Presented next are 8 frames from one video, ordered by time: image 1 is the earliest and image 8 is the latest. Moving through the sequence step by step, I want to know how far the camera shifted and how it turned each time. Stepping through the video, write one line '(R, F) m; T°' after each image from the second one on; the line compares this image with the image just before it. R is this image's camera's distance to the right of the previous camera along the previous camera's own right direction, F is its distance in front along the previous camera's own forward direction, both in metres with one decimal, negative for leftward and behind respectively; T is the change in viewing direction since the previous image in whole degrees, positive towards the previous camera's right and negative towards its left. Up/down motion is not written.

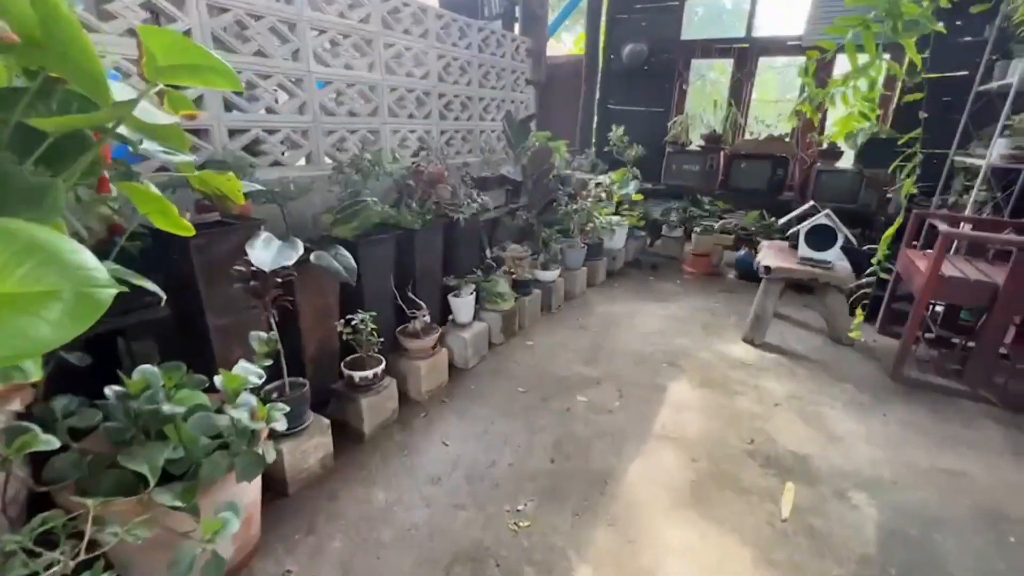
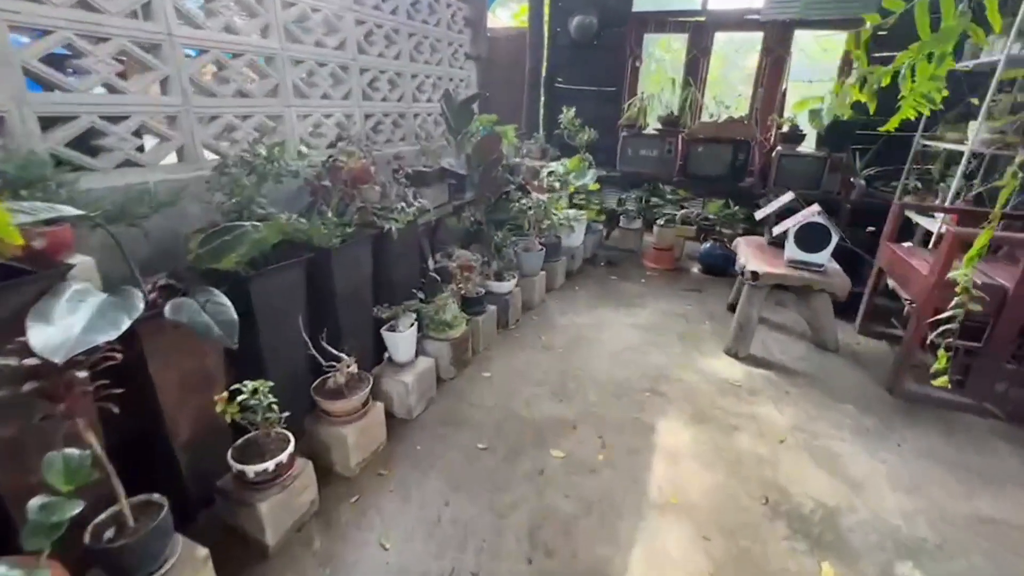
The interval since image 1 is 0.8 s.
(0.0, +0.5) m; +7°
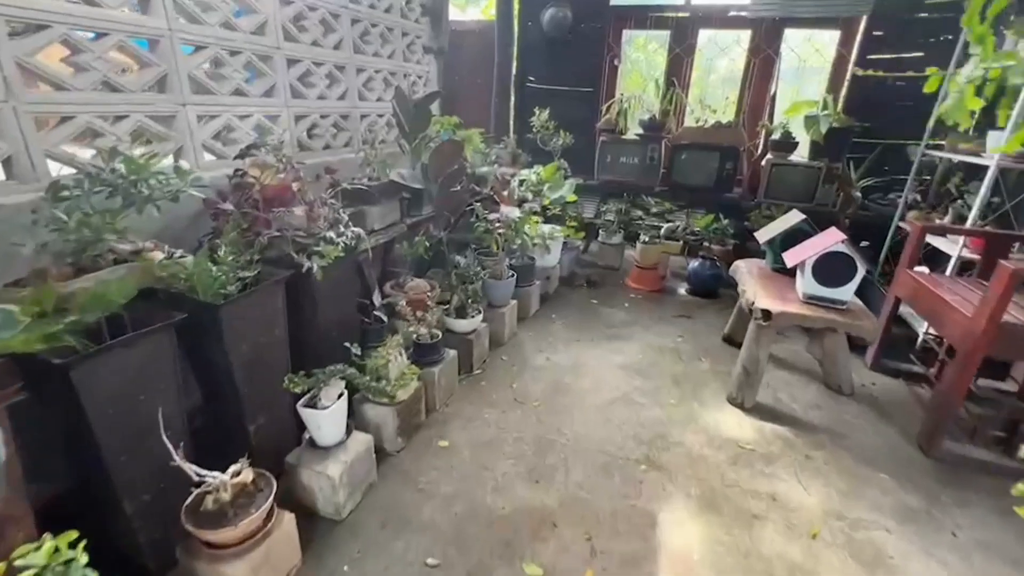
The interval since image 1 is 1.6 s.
(0.0, +0.5) m; +3°
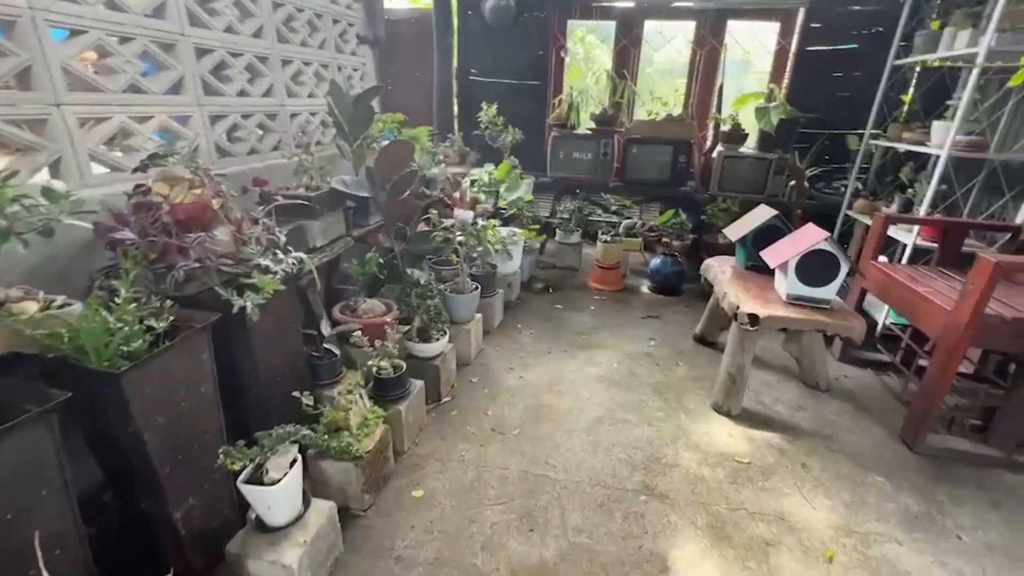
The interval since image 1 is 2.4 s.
(-0.1, +0.2) m; +7°
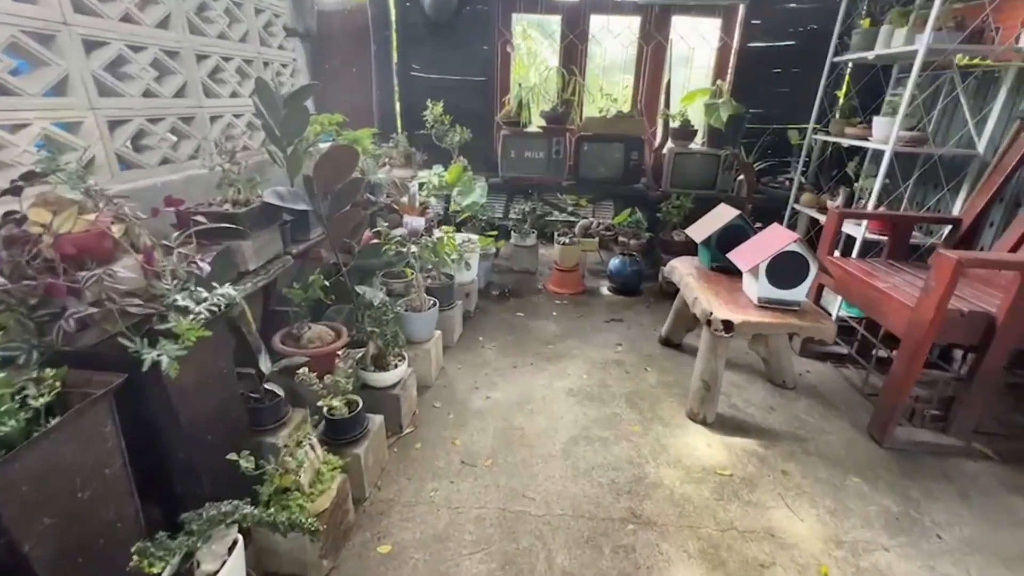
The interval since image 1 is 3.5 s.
(-0.1, +0.2) m; +6°
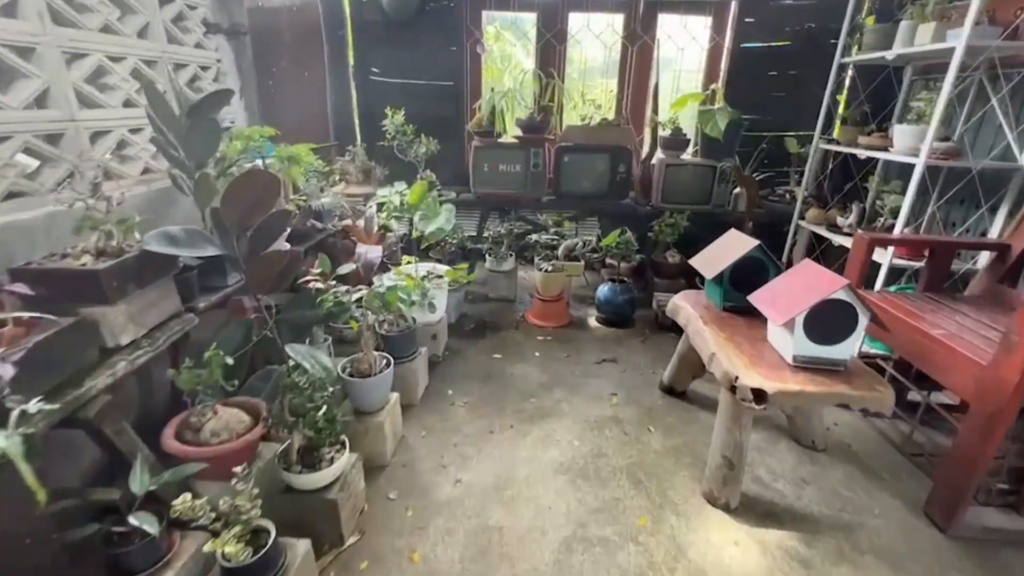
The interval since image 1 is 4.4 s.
(0.0, +0.4) m; +2°
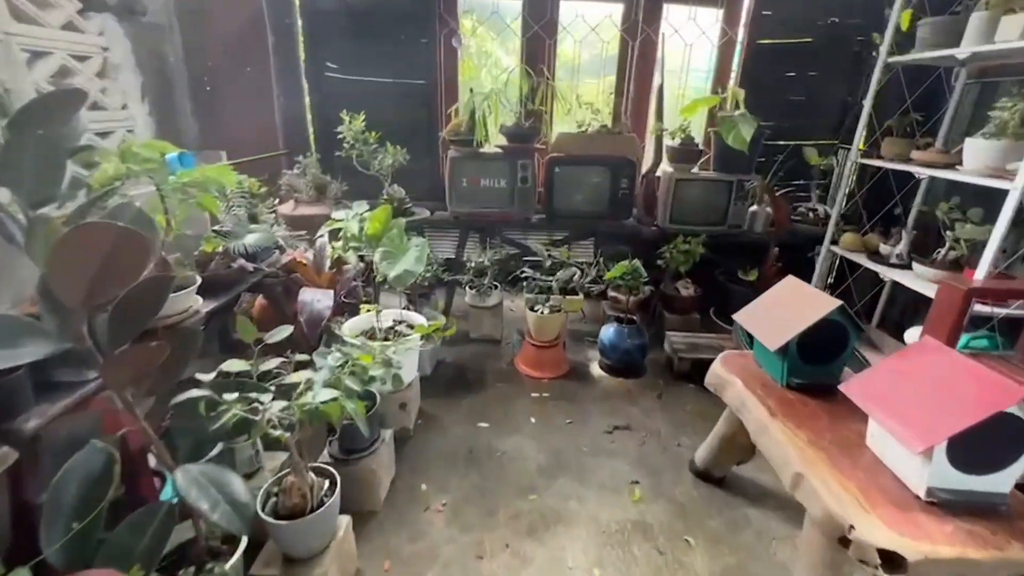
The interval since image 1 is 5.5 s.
(-0.1, +0.5) m; +3°
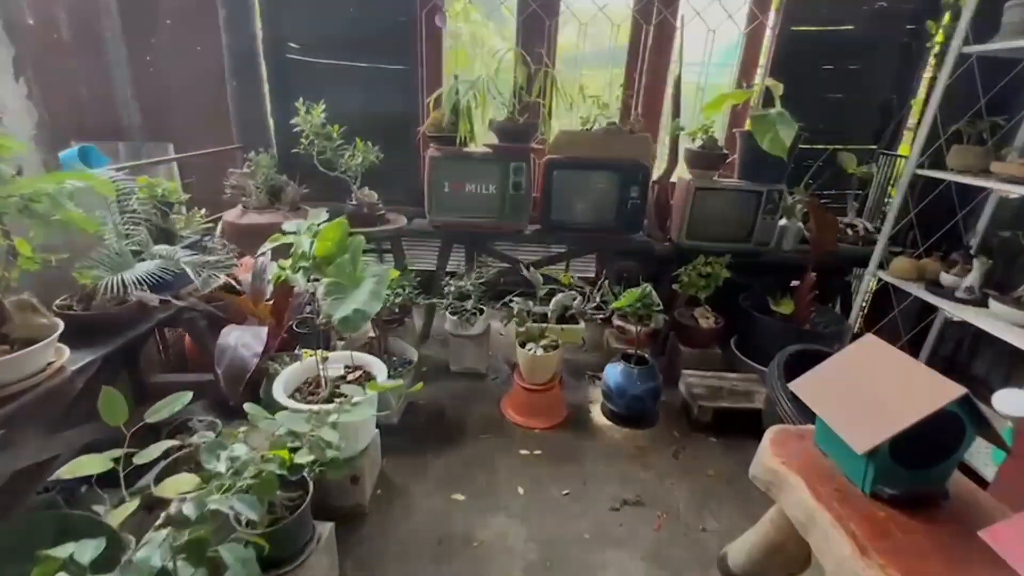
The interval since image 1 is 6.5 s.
(0.0, +0.4) m; +1°
